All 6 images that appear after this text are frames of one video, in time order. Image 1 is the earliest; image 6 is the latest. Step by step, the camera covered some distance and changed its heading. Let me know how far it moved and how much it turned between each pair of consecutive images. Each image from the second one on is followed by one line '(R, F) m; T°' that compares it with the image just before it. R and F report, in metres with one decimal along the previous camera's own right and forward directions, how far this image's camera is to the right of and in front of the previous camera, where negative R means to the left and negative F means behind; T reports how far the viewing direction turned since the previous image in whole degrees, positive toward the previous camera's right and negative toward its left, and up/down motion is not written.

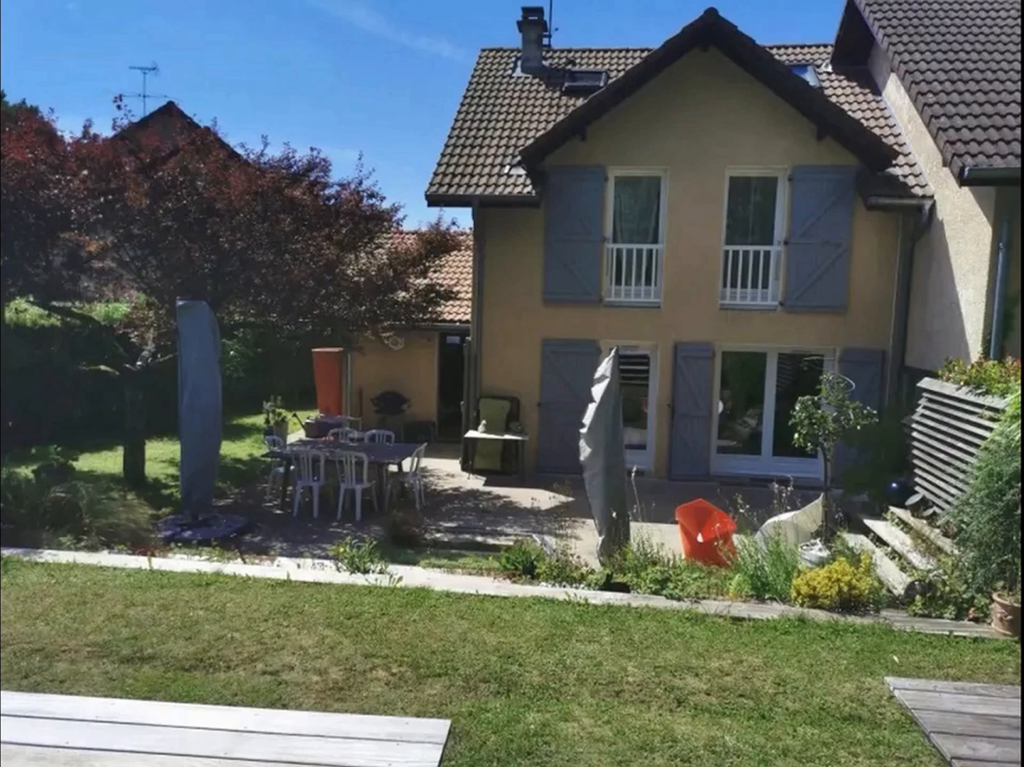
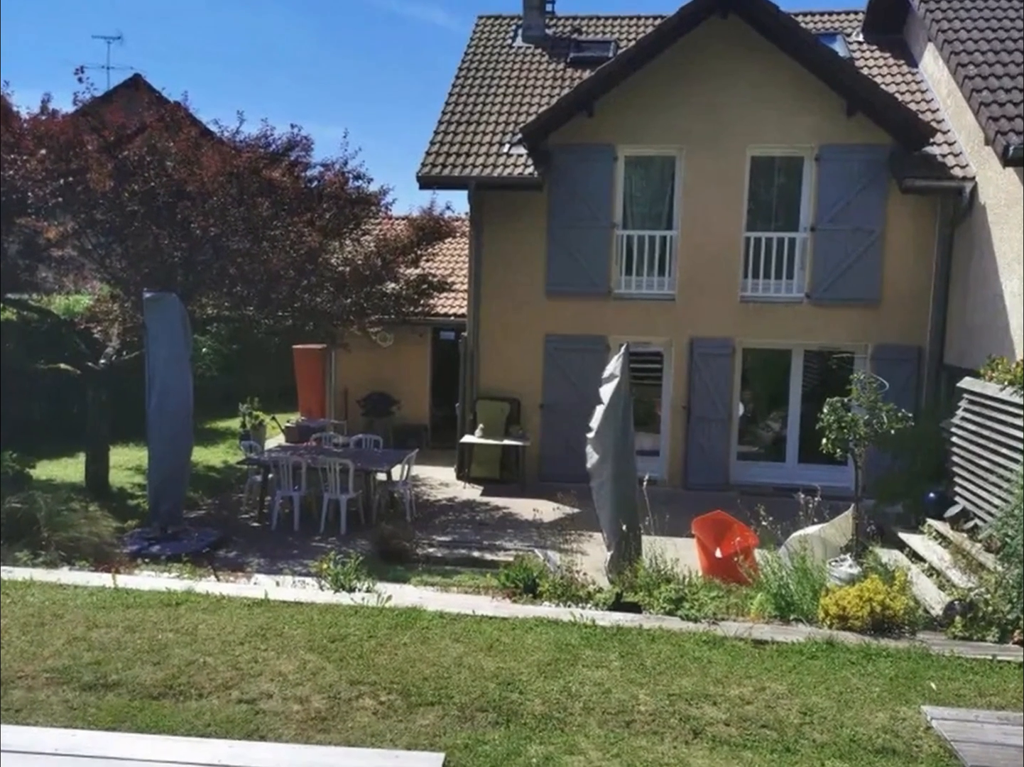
(0.0, +0.8) m; 0°
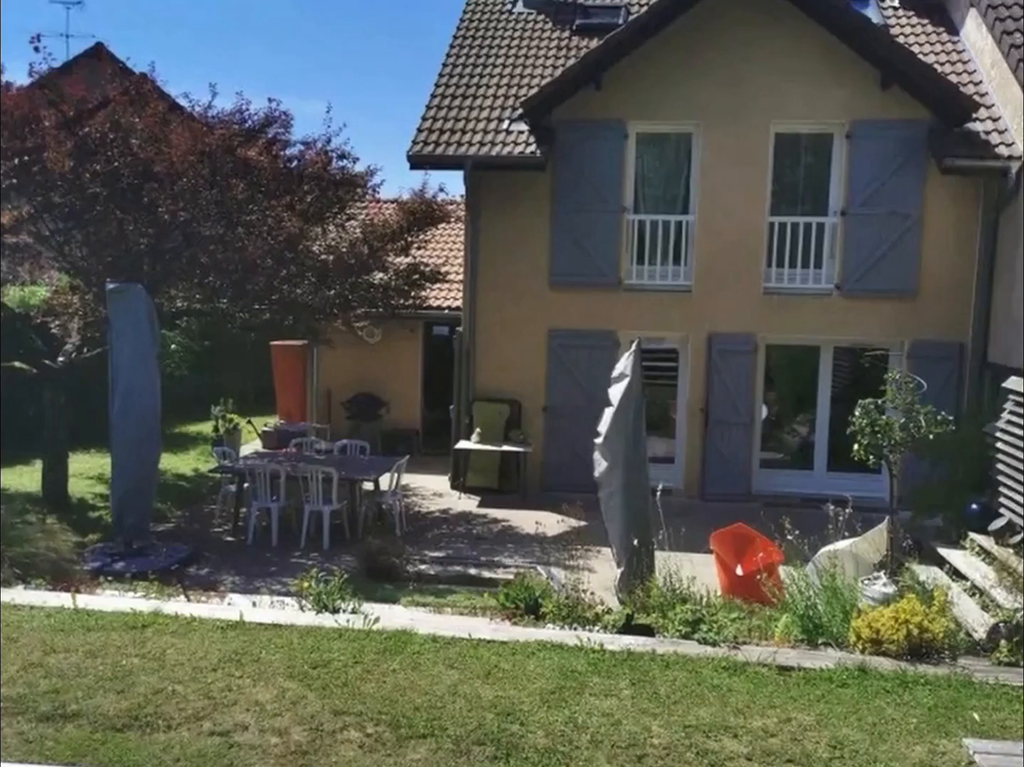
(0.0, +0.8) m; 0°
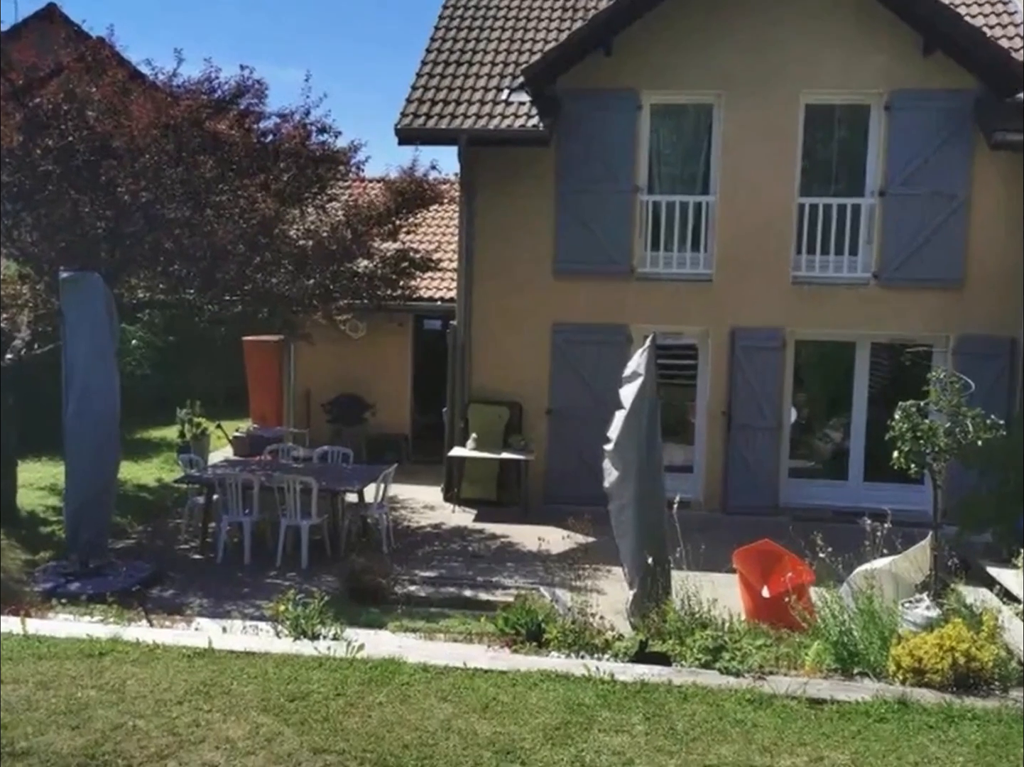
(0.0, +0.8) m; 0°
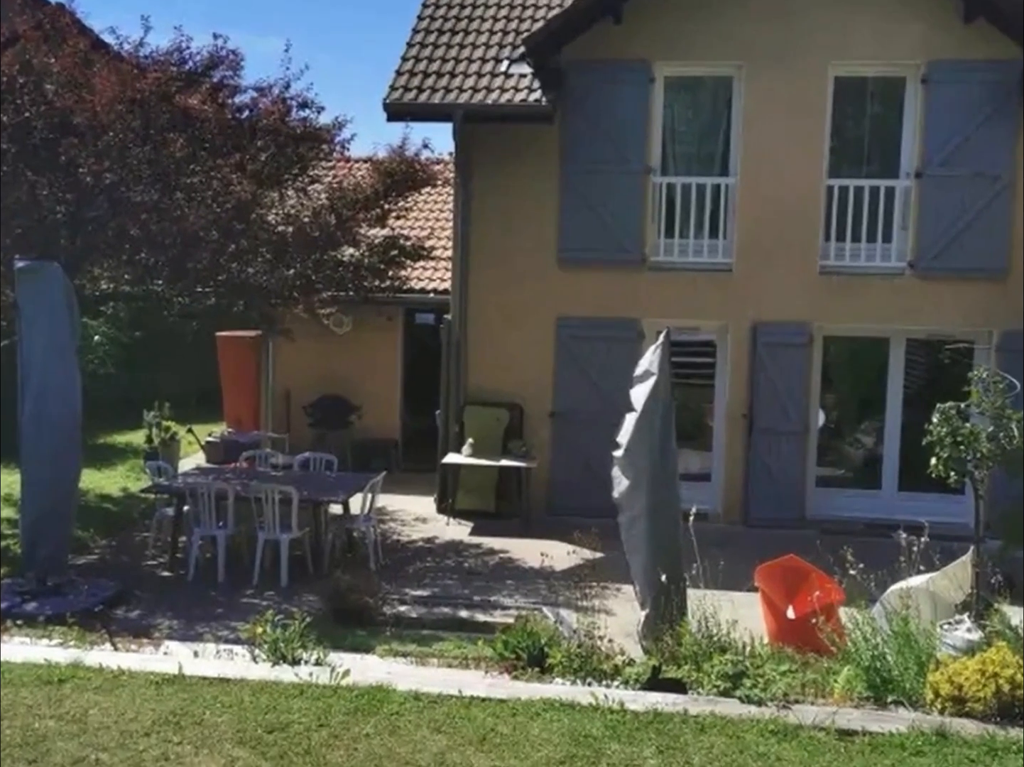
(0.0, +0.6) m; 0°
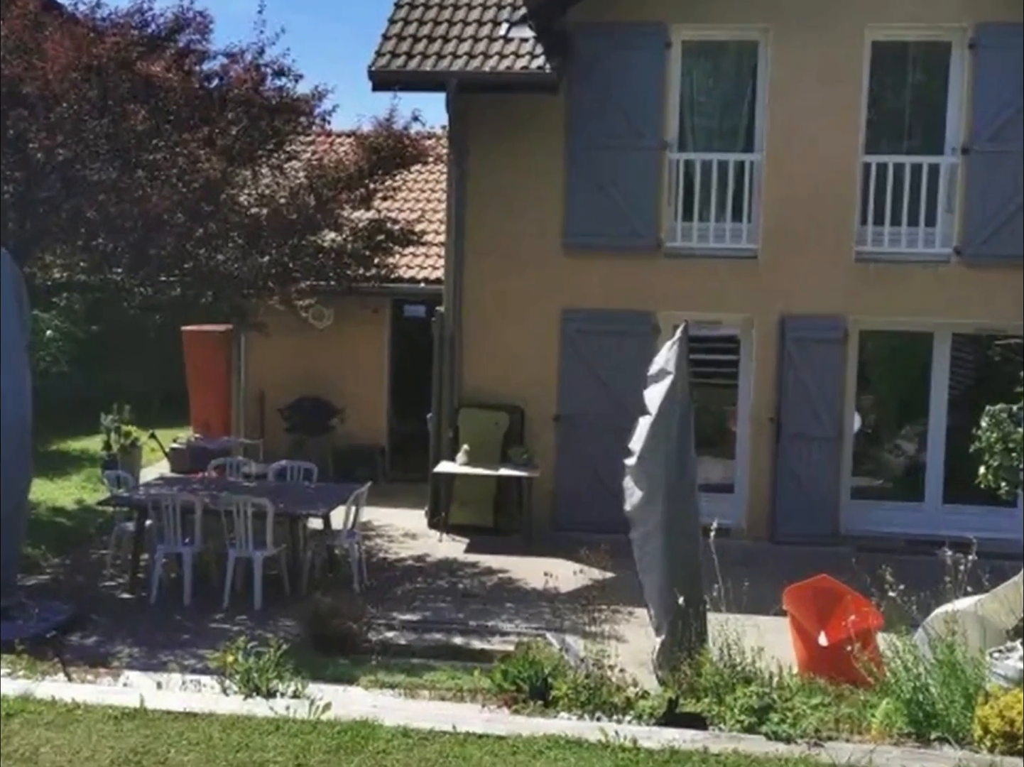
(0.0, +0.7) m; 0°
